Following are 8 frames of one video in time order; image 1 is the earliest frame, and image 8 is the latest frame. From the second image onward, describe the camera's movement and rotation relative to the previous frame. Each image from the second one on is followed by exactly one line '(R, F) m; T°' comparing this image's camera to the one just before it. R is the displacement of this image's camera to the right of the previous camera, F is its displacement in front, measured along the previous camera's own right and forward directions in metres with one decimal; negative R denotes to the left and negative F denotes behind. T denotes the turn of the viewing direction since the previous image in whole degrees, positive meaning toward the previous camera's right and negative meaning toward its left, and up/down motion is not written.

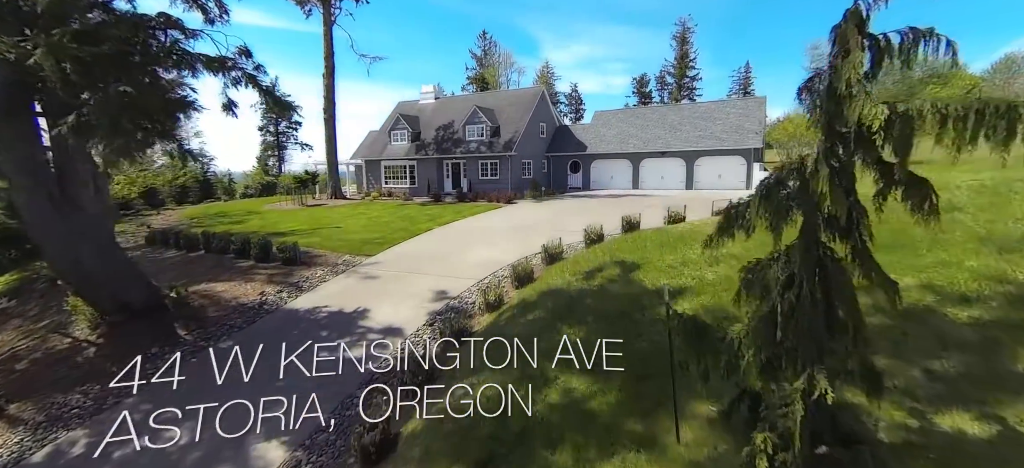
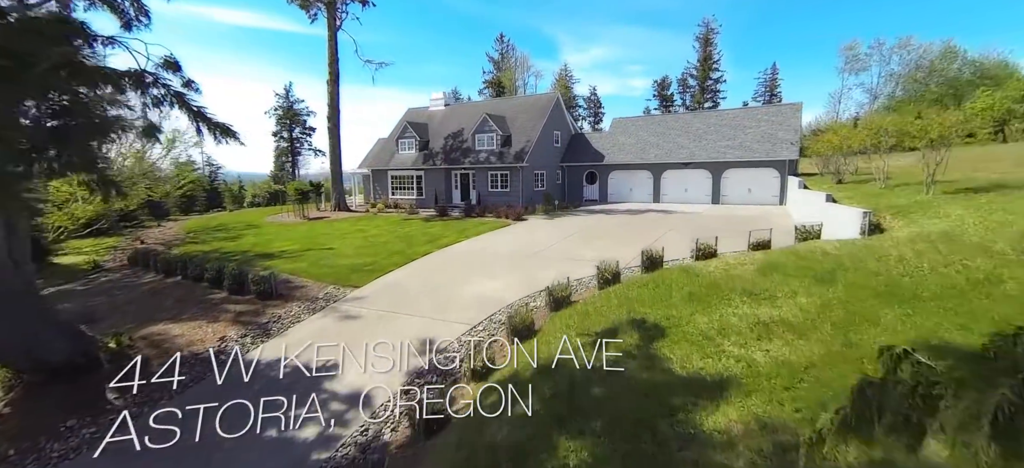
(+0.4, +1.9) m; -2°
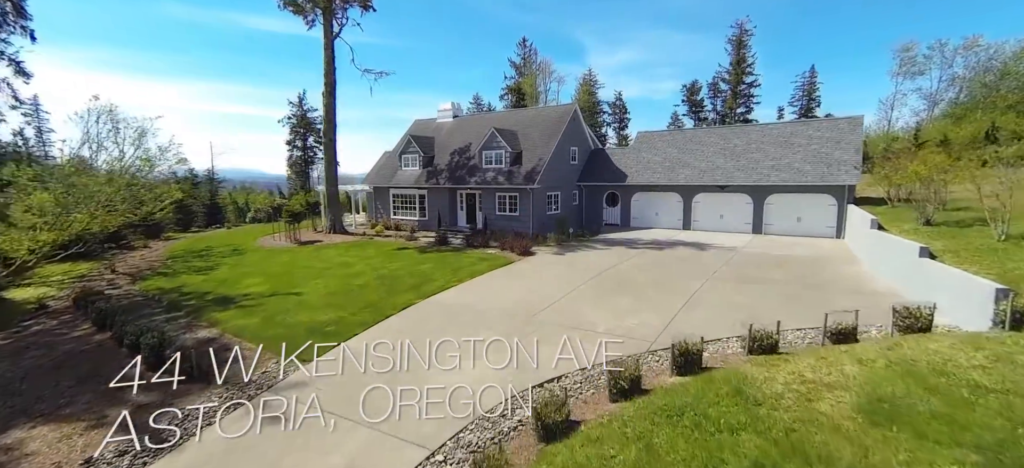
(+0.8, +3.3) m; -3°
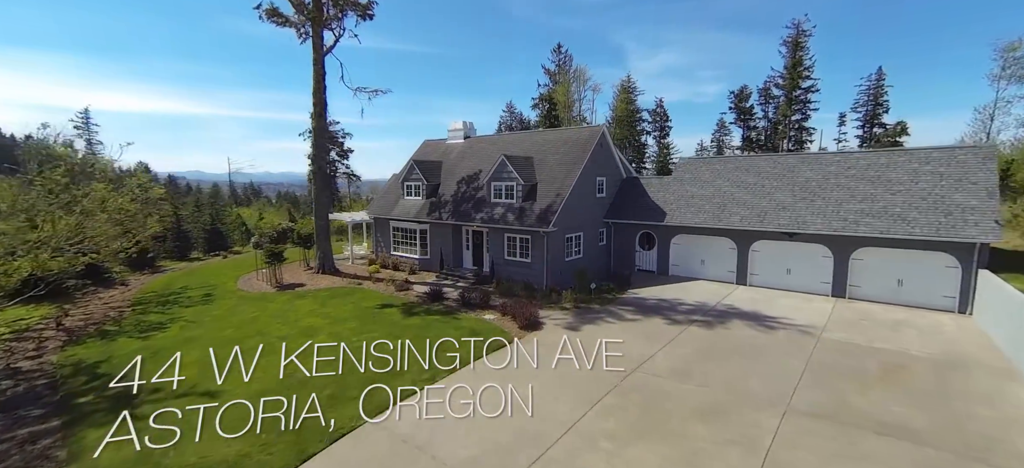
(+1.3, +4.6) m; -5°
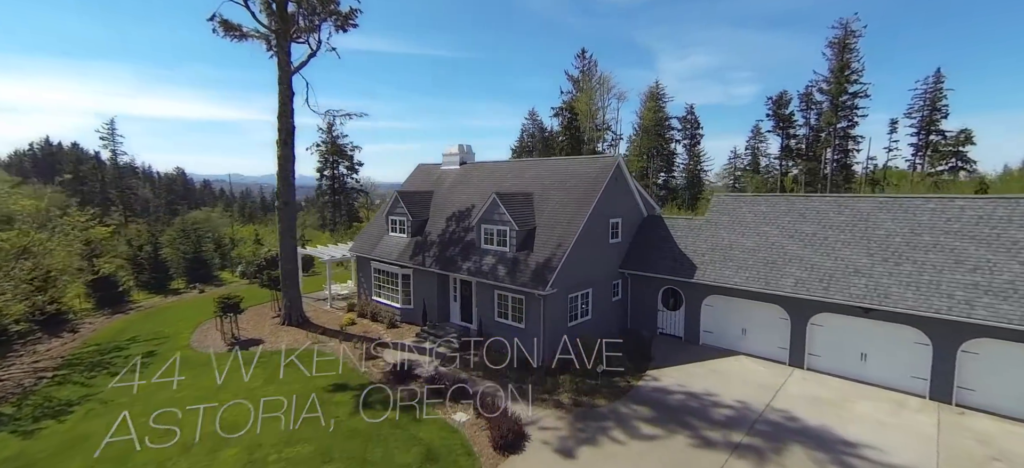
(+1.4, +4.3) m; -3°
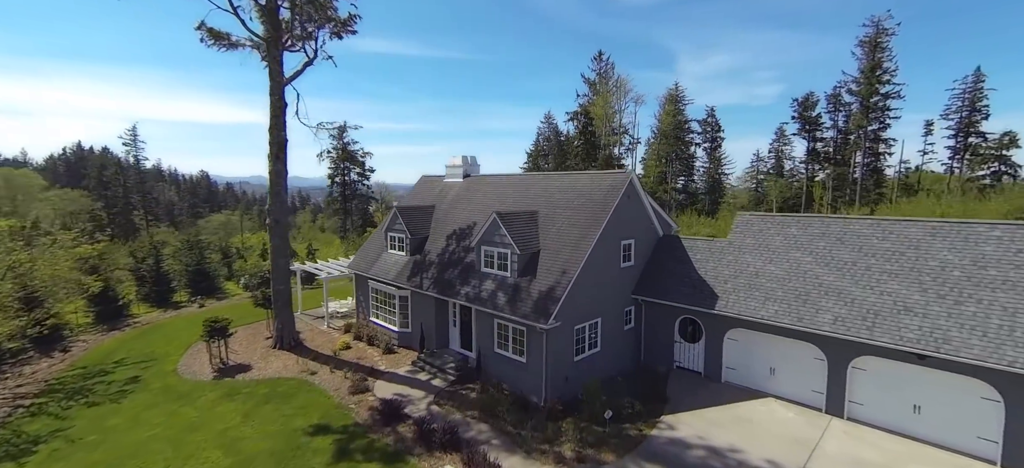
(+0.6, +1.6) m; -2°
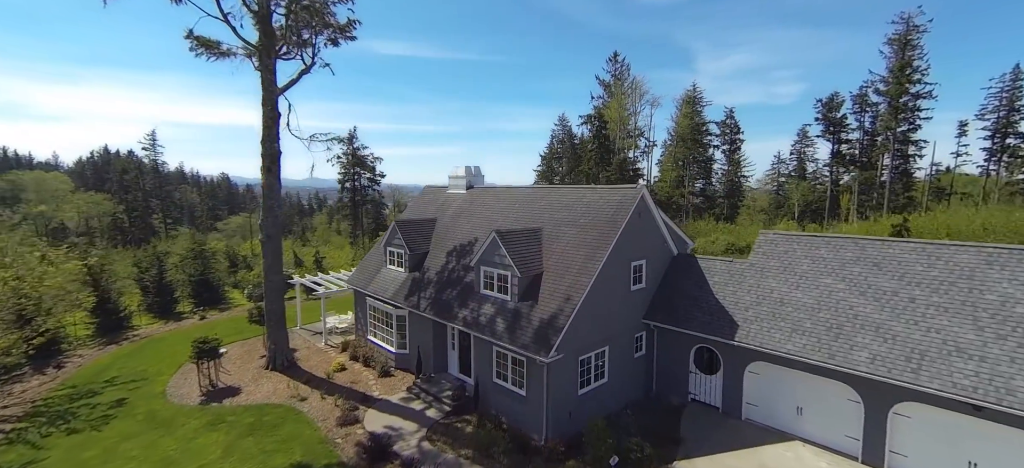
(+0.5, +1.3) m; -2°
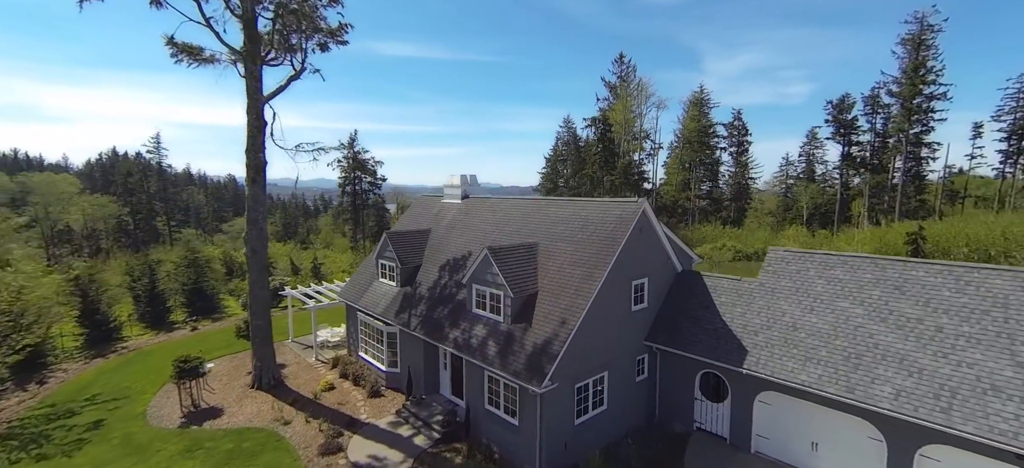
(+0.4, +1.0) m; -1°
